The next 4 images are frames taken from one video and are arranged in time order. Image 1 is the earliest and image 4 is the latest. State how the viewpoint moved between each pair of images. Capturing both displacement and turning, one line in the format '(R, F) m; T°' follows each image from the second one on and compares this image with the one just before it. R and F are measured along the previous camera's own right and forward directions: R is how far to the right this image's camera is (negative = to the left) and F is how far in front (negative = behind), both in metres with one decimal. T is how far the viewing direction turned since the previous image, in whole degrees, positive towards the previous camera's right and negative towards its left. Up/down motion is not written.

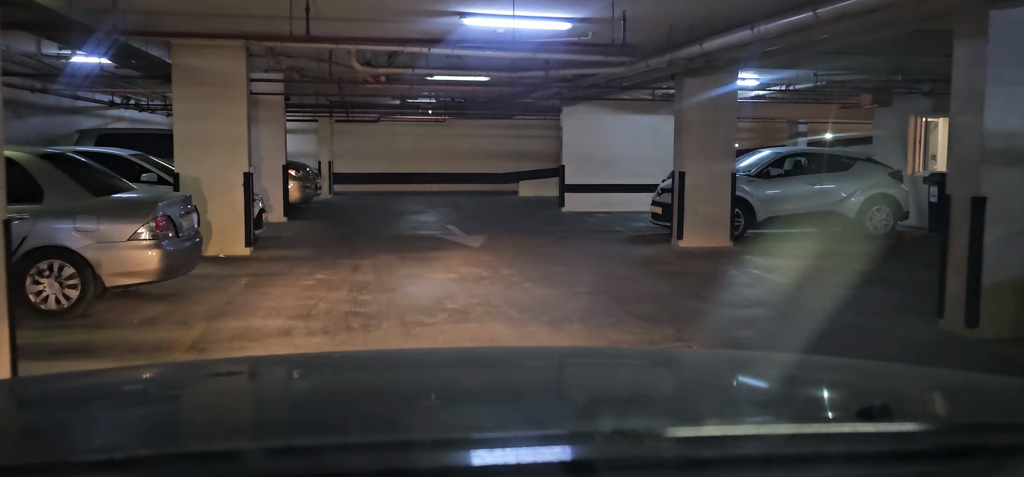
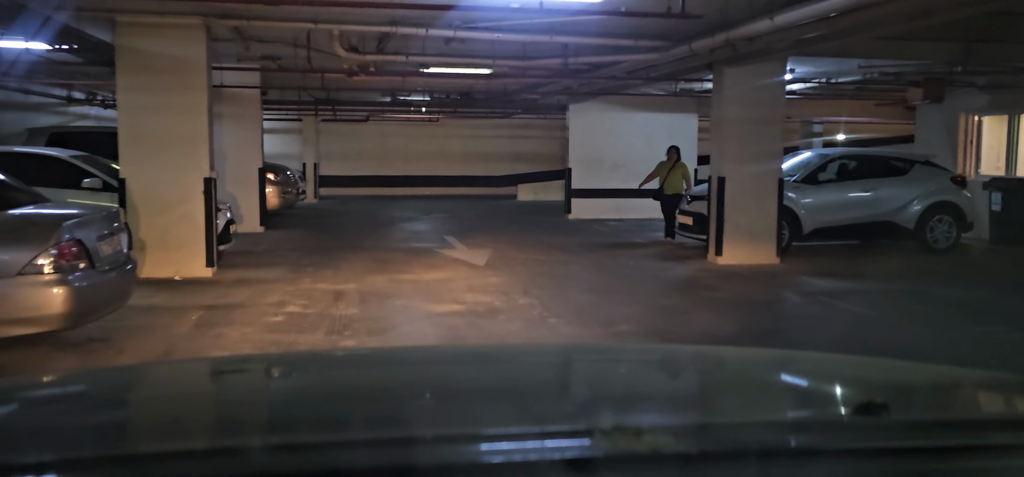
(-0.1, +0.7) m; +1°
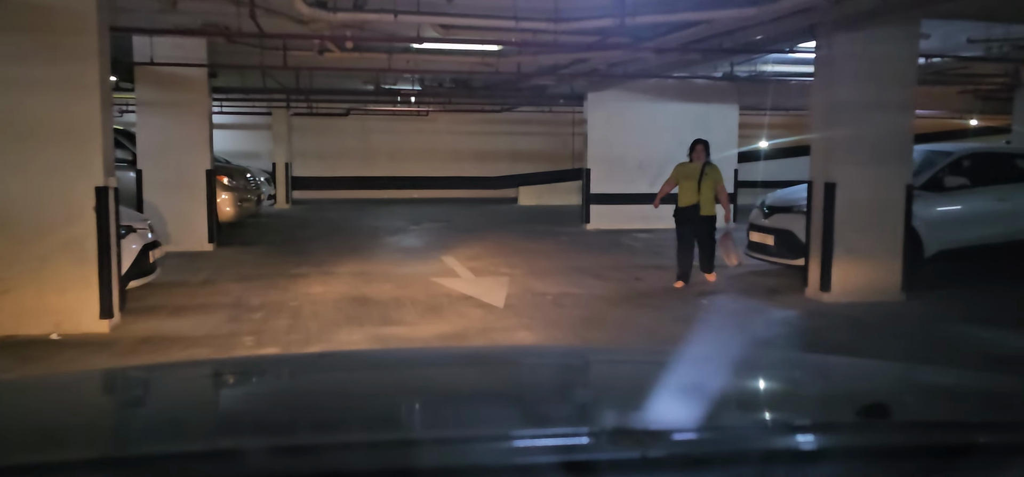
(-0.2, +1.2) m; +1°
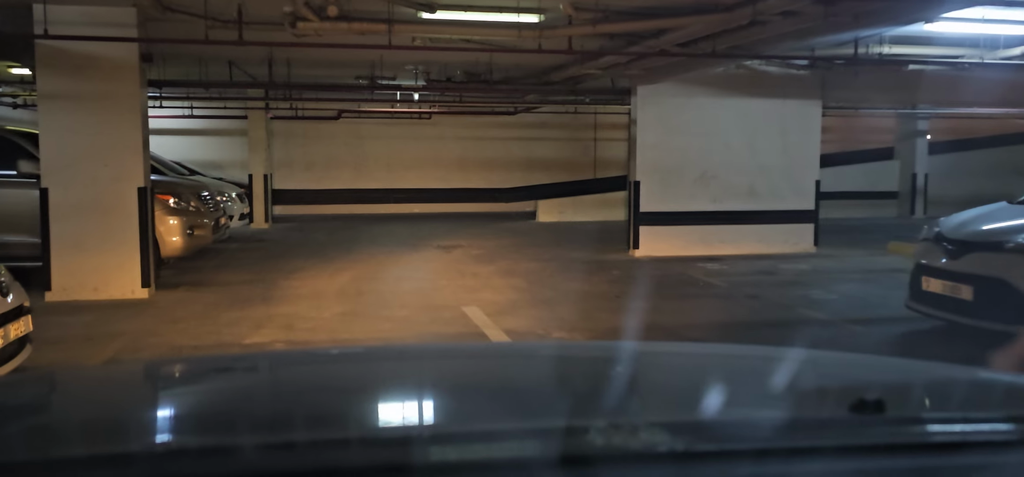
(-0.4, +1.1) m; +2°
